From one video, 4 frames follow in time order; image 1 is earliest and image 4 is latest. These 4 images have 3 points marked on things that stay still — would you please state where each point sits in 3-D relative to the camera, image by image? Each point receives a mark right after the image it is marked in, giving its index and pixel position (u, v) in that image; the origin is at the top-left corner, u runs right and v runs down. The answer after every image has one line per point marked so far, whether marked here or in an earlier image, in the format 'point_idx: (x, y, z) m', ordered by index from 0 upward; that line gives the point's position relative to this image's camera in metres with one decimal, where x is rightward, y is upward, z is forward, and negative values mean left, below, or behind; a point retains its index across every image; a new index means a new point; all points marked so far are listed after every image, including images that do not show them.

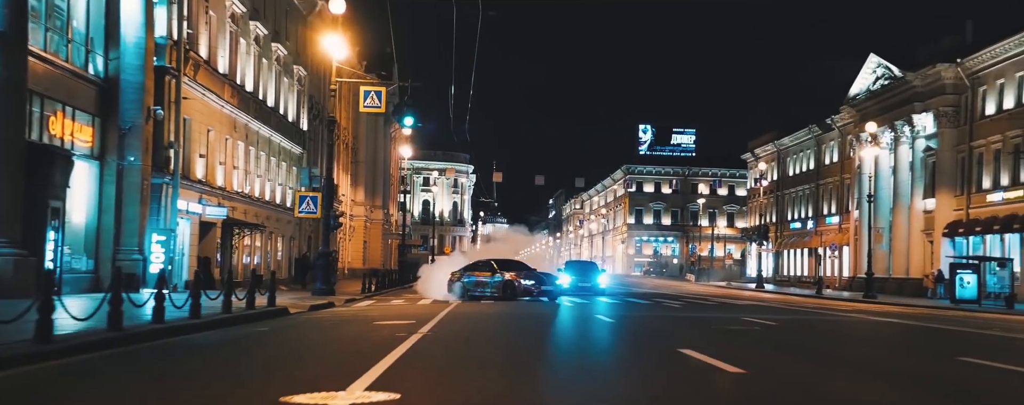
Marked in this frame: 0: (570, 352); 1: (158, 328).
0: (+1.1, -3.0, +19.5) m
1: (-6.6, -2.4, +18.3) m
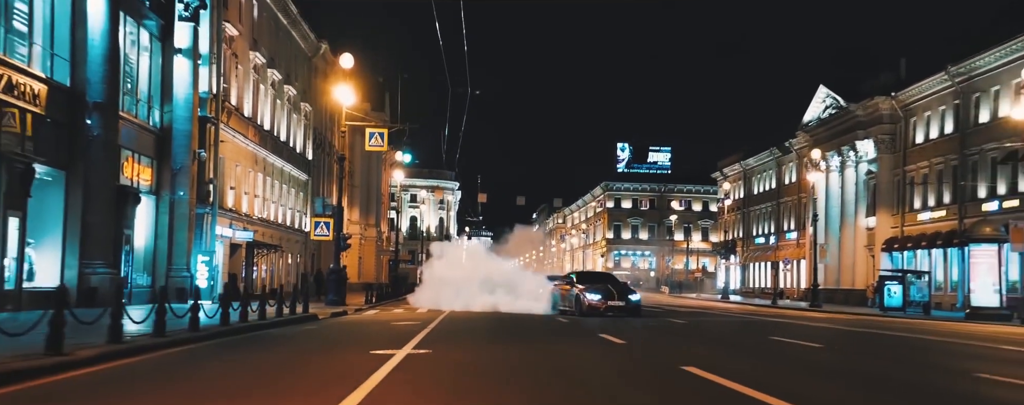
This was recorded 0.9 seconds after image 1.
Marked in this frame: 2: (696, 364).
0: (+0.7, -3.7, +25.6) m
1: (-7.1, -3.1, +24.3) m
2: (+3.4, -2.8, +17.8) m
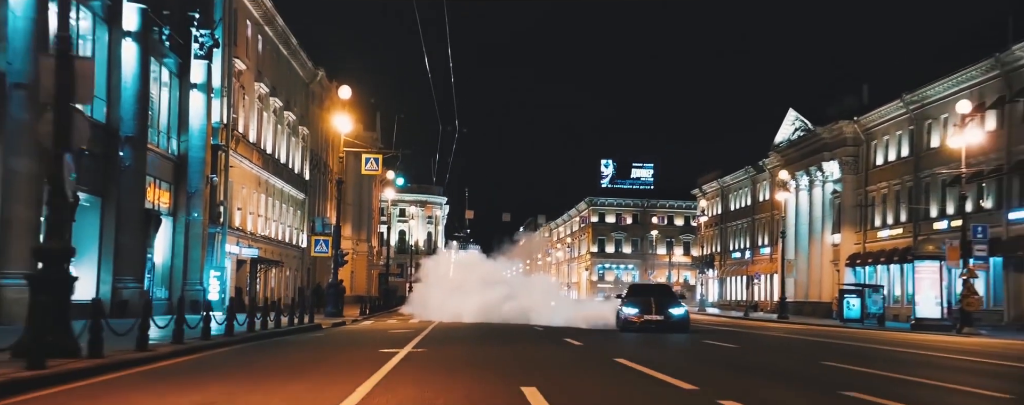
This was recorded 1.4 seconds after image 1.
0: (+0.1, -4.4, +29.1) m
1: (-7.6, -3.8, +27.8) m
2: (+3.0, -3.4, +21.4) m
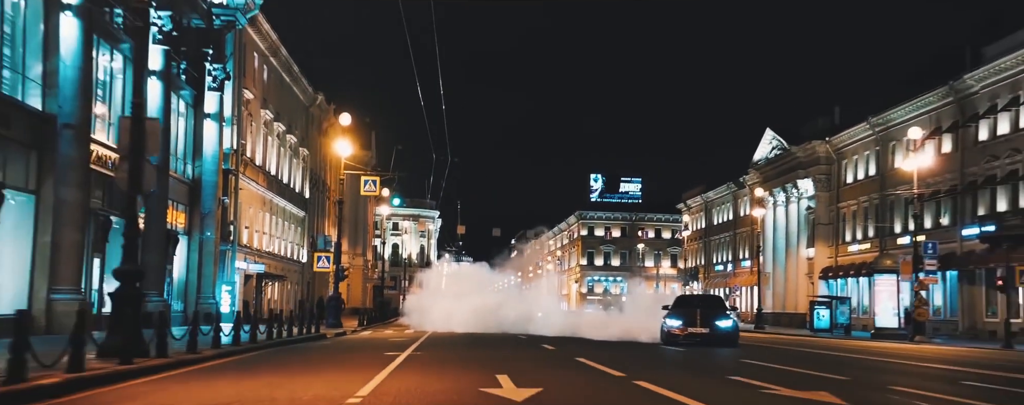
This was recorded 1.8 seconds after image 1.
0: (-0.3, -5.1, +32.4) m
1: (-8.0, -4.5, +31.0) m
2: (+2.6, -4.0, +24.7) m
